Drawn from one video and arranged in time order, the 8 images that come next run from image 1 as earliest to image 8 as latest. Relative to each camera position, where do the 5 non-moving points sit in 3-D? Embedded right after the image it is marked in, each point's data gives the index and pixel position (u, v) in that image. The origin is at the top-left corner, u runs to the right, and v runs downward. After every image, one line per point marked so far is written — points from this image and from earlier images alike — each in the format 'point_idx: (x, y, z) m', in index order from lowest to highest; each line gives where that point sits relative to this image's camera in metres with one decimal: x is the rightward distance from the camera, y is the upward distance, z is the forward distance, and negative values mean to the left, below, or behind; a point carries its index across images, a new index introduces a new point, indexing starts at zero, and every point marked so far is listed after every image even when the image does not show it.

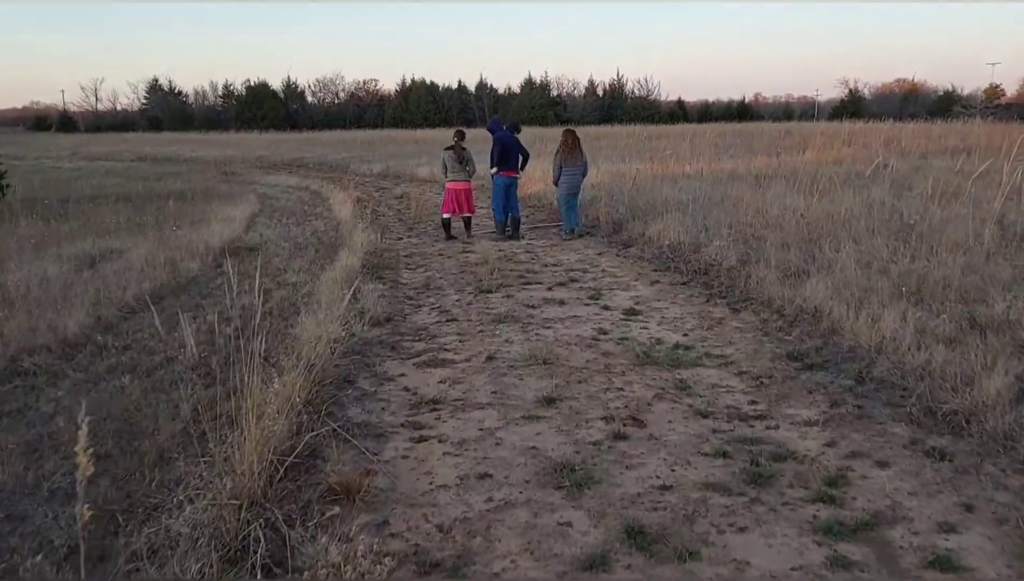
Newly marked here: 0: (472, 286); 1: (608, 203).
0: (-0.4, 0.0, +7.6) m
1: (+1.5, +1.4, +12.3) m
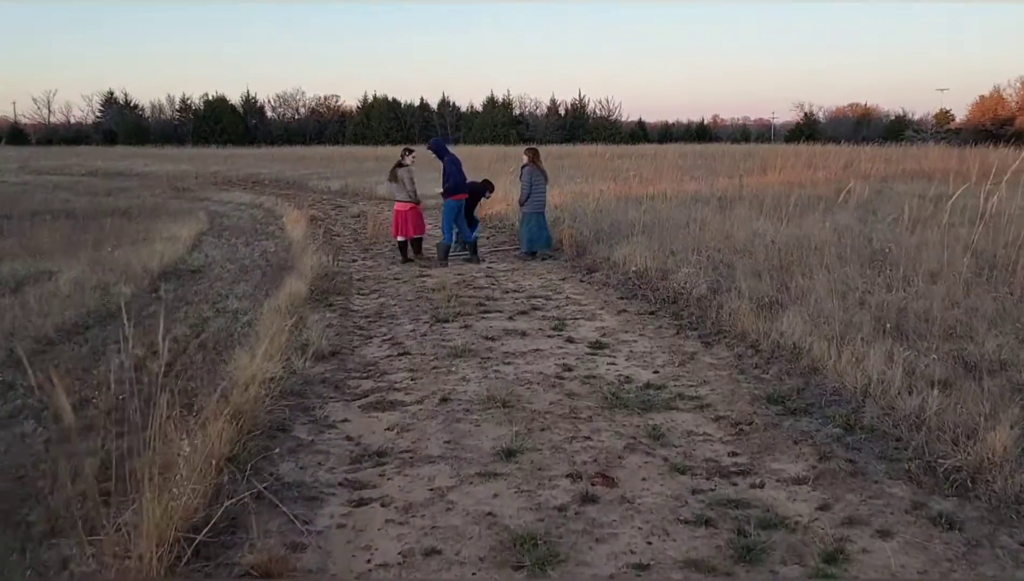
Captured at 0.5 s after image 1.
0: (-0.8, -0.2, +7.2) m
1: (+0.9, +1.0, +12.0) m
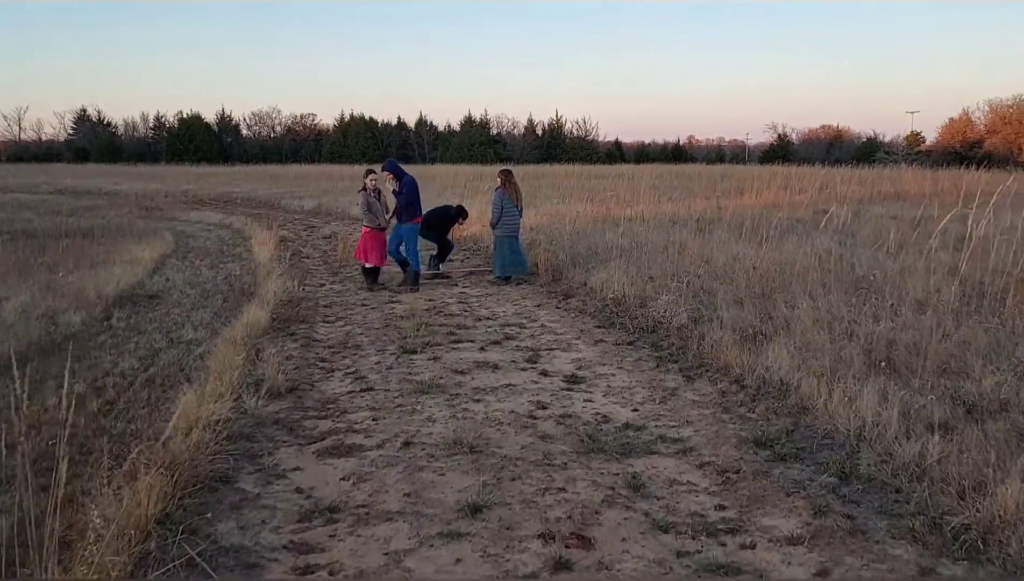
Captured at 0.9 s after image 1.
0: (-1.0, -0.5, +6.8) m
1: (+0.5, +0.6, +11.7) m
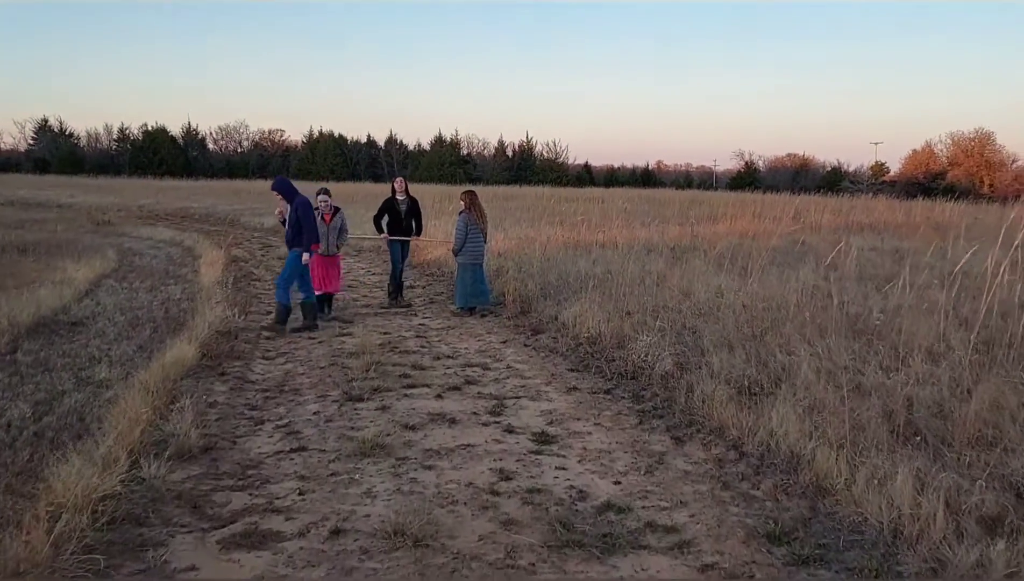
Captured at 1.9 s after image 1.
0: (-1.3, -0.7, +5.9) m
1: (0.0, +0.2, +10.9) m
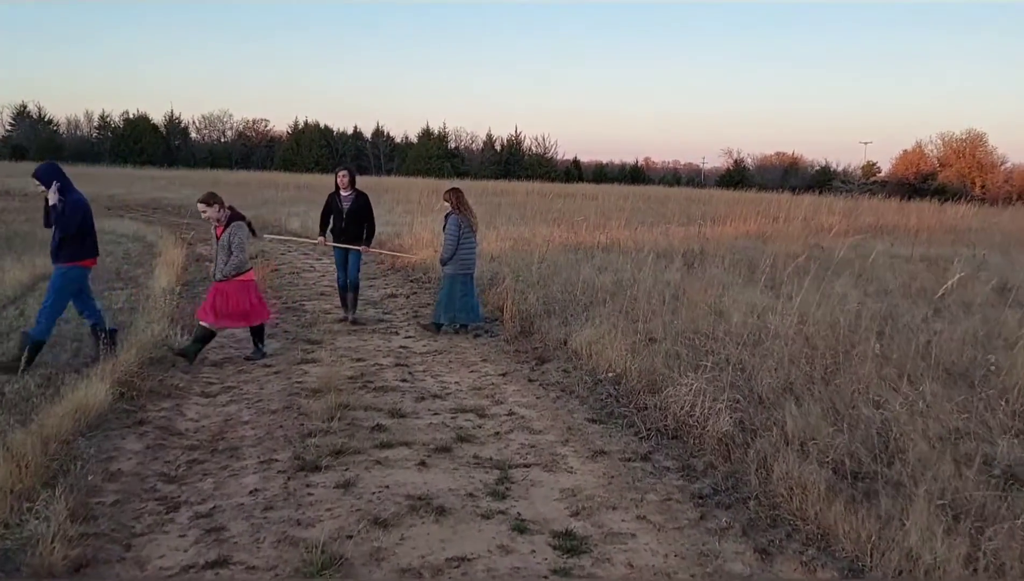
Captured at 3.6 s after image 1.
0: (-1.3, -0.9, +4.5) m
1: (0.0, +0.1, +9.5) m
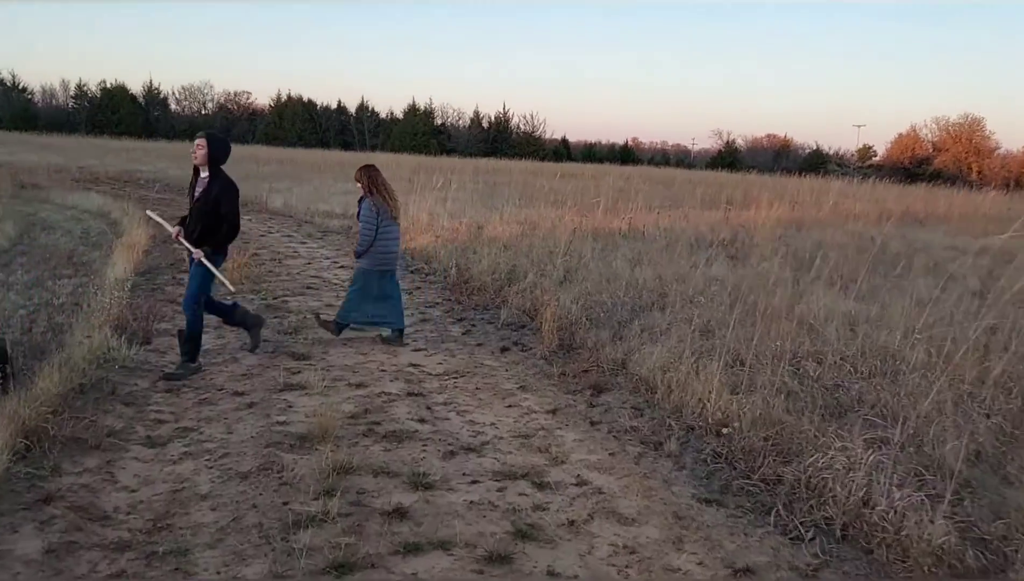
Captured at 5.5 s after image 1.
0: (-0.9, -1.0, +3.0) m
1: (+0.2, +0.1, +8.0) m
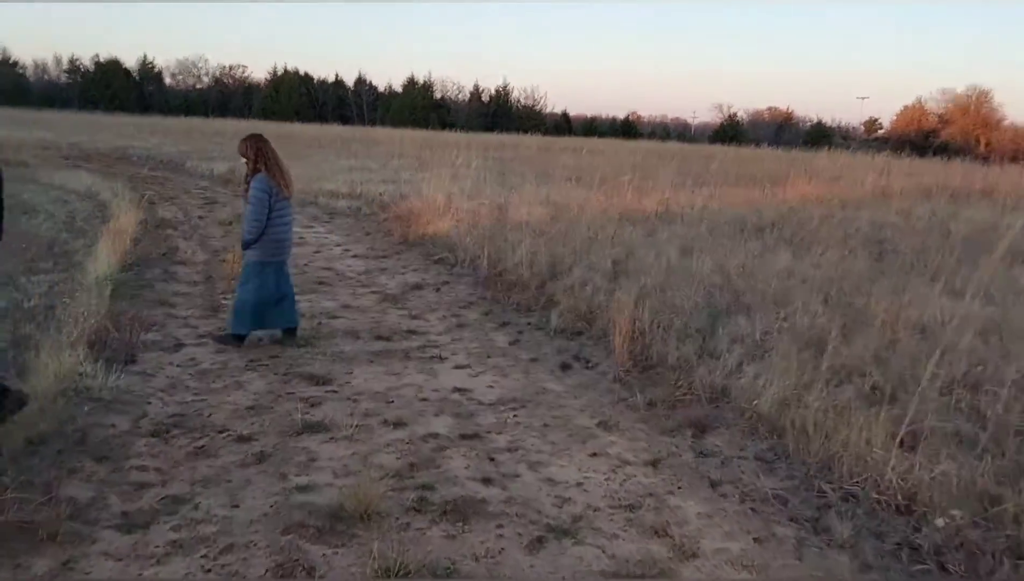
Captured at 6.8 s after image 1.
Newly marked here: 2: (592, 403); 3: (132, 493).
0: (-0.5, -1.1, +1.9) m
1: (+0.6, +0.1, +6.9) m
2: (+0.5, -0.6, +4.4) m
3: (-1.6, -0.8, +3.3) m
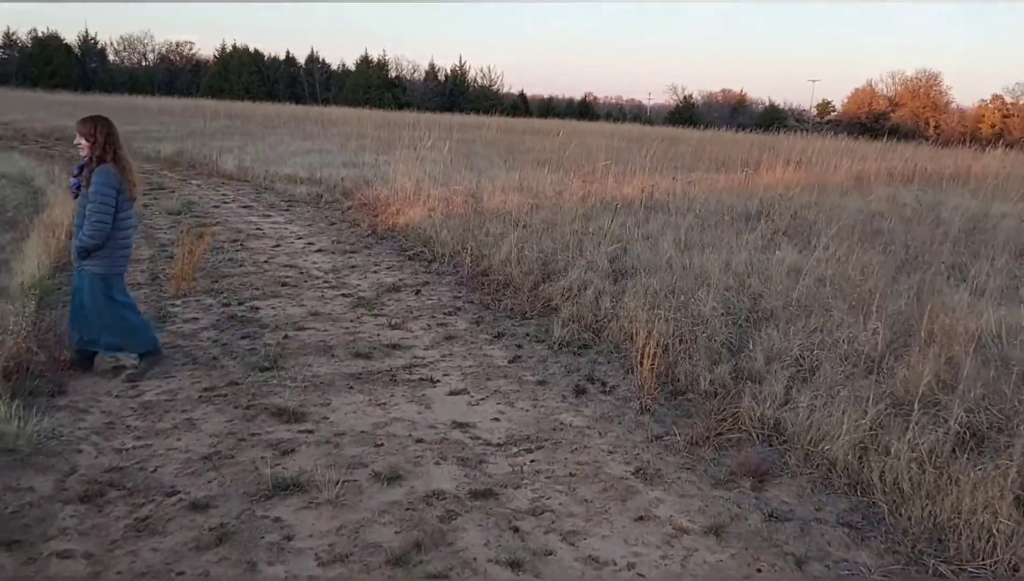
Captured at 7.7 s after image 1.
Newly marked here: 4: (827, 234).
0: (-0.3, -1.3, +1.2) m
1: (+0.6, +0.1, +6.1) m
2: (+0.5, -0.7, +3.6) m
3: (-1.4, -1.0, +2.5) m
4: (+3.6, +0.6, +8.6) m
